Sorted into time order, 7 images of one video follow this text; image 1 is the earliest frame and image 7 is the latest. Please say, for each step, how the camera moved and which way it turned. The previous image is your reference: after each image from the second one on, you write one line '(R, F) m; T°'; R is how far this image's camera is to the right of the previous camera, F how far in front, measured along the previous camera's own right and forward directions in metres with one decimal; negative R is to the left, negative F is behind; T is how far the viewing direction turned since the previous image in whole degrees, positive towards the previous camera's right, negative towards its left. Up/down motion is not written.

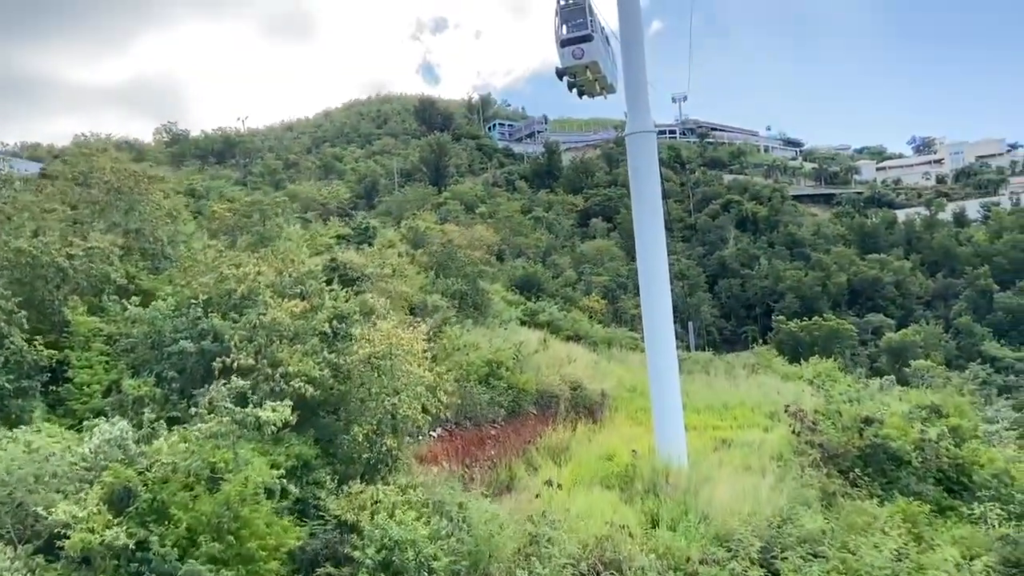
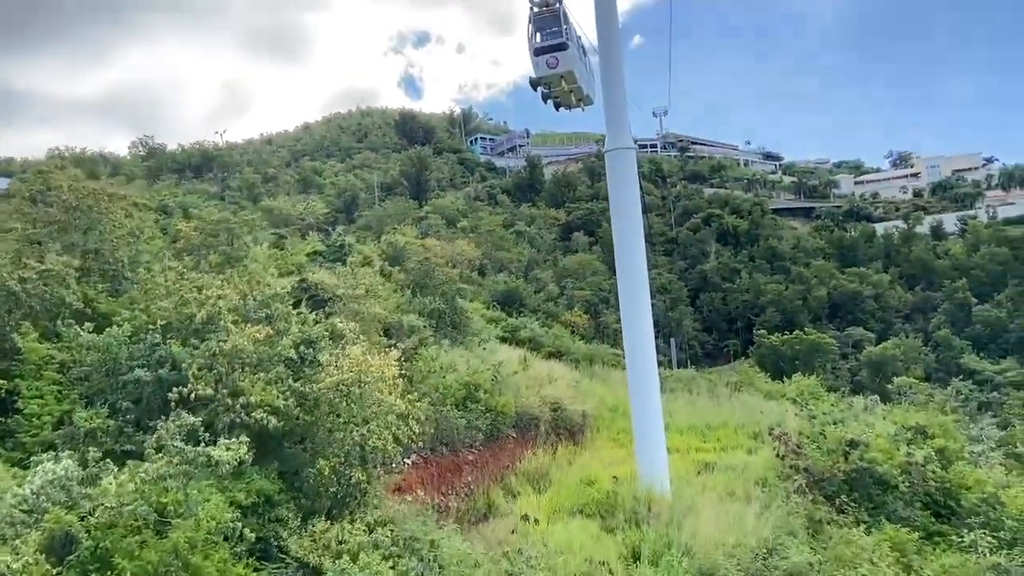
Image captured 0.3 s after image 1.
(+0.1, +0.3) m; +1°
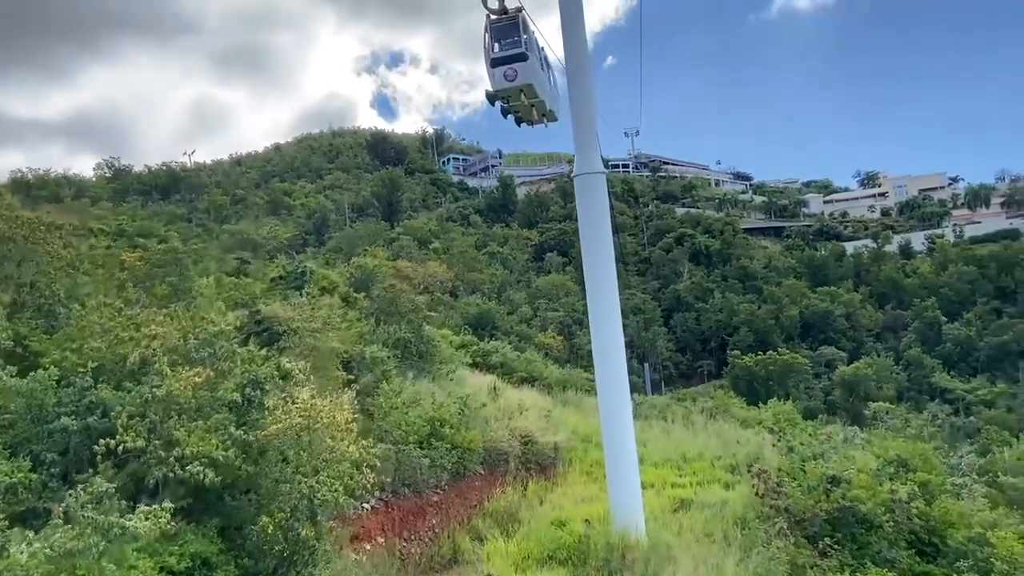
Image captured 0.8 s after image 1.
(+0.1, +0.4) m; +2°
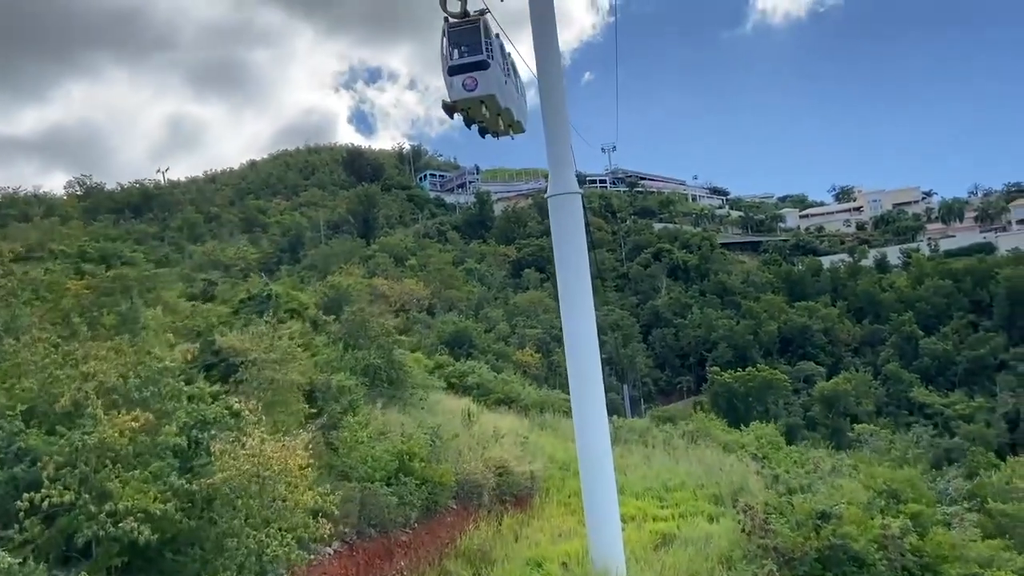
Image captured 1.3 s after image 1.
(+0.1, +0.4) m; +1°
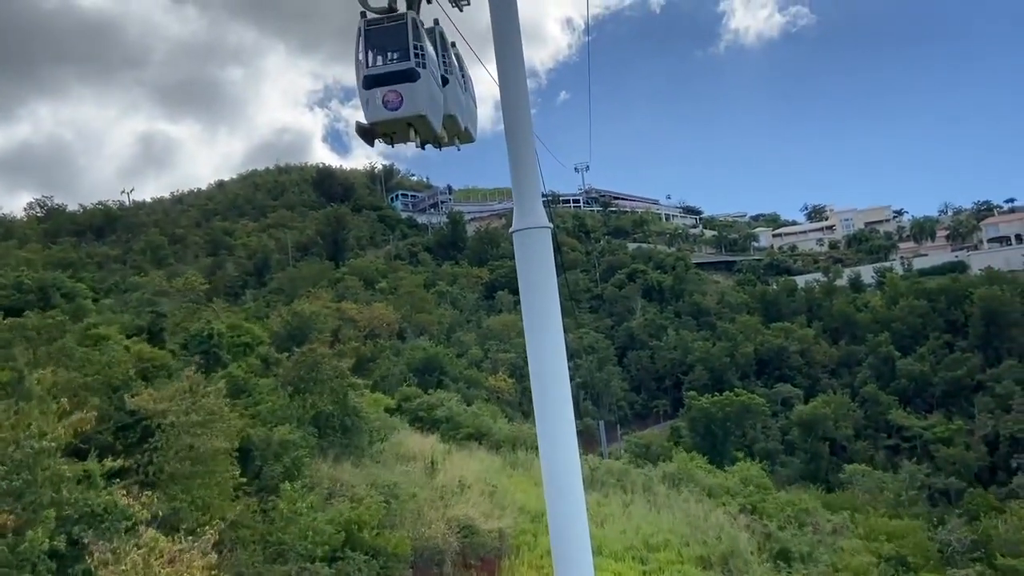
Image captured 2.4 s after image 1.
(+0.1, +0.9) m; +2°
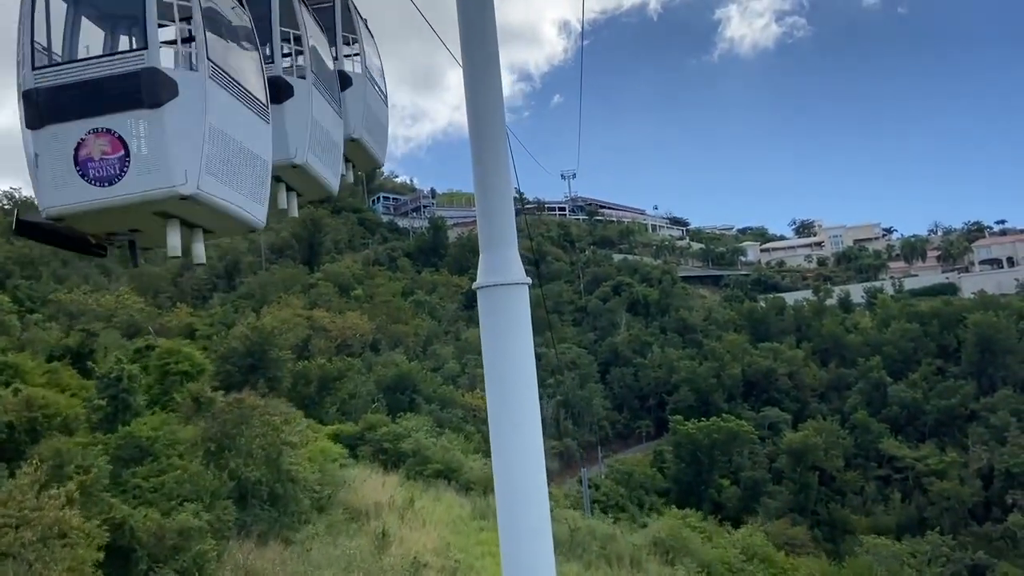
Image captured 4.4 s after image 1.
(+0.1, +1.7) m; +1°
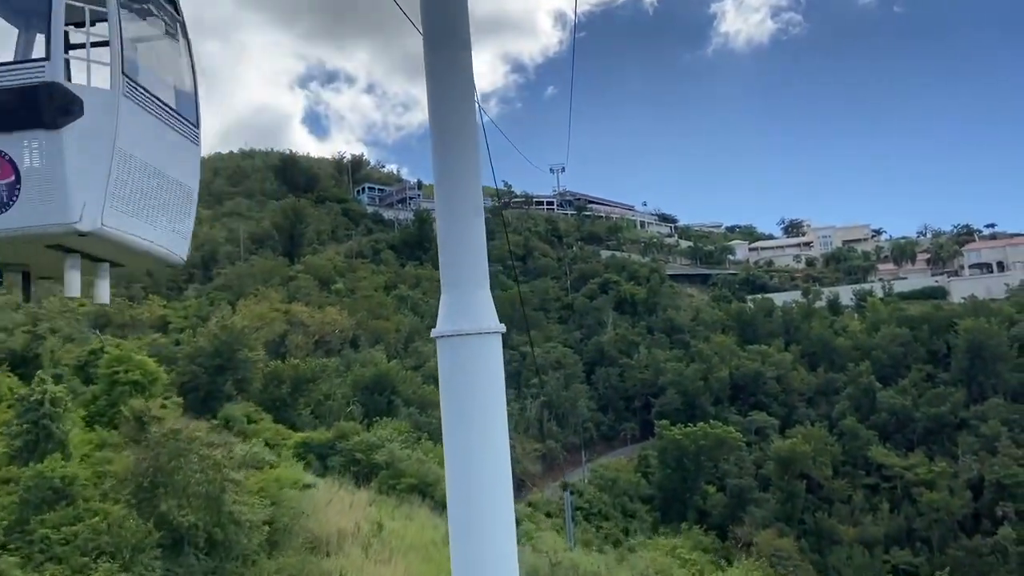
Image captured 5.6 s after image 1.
(+0.1, +1.0) m; +1°
